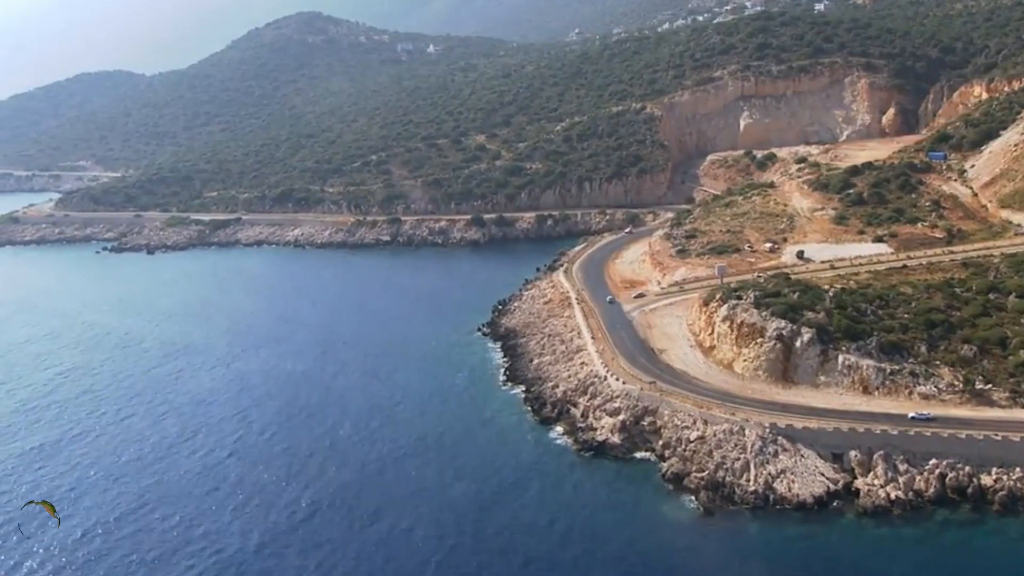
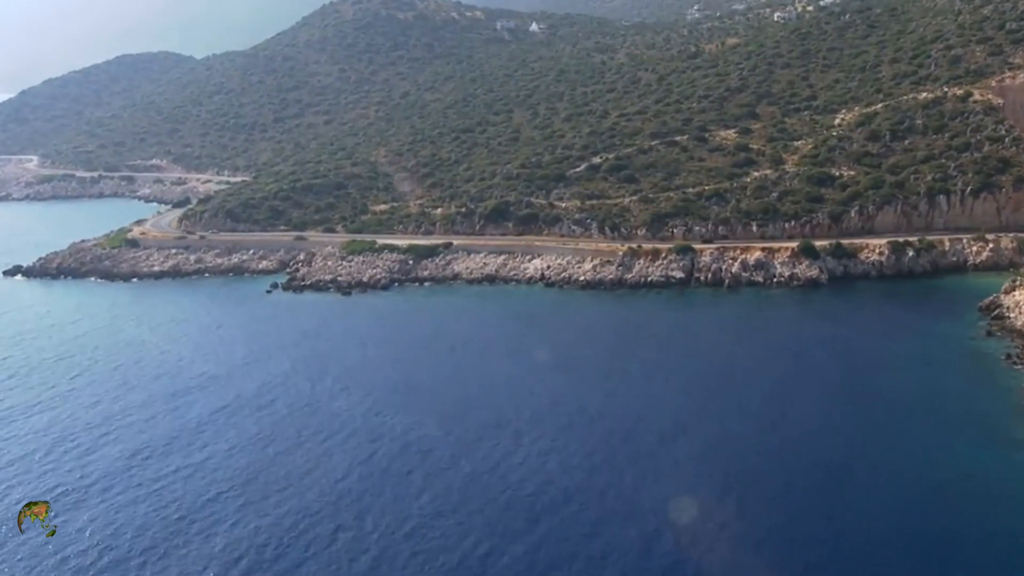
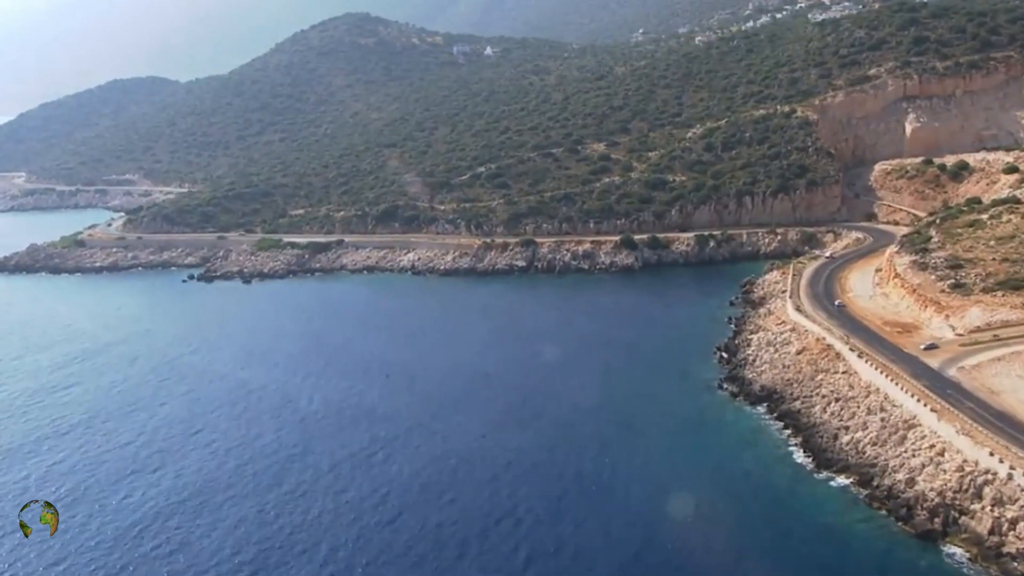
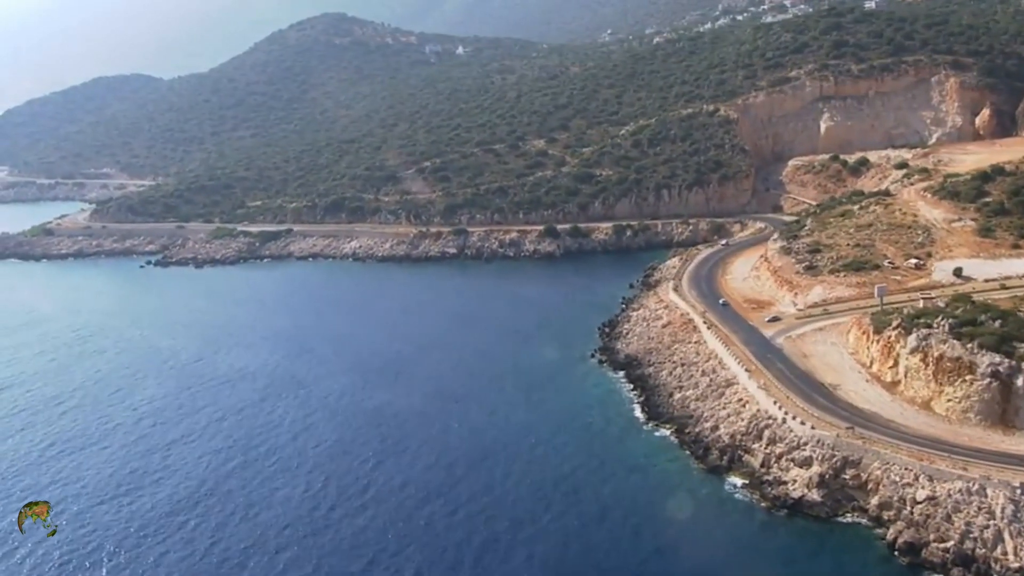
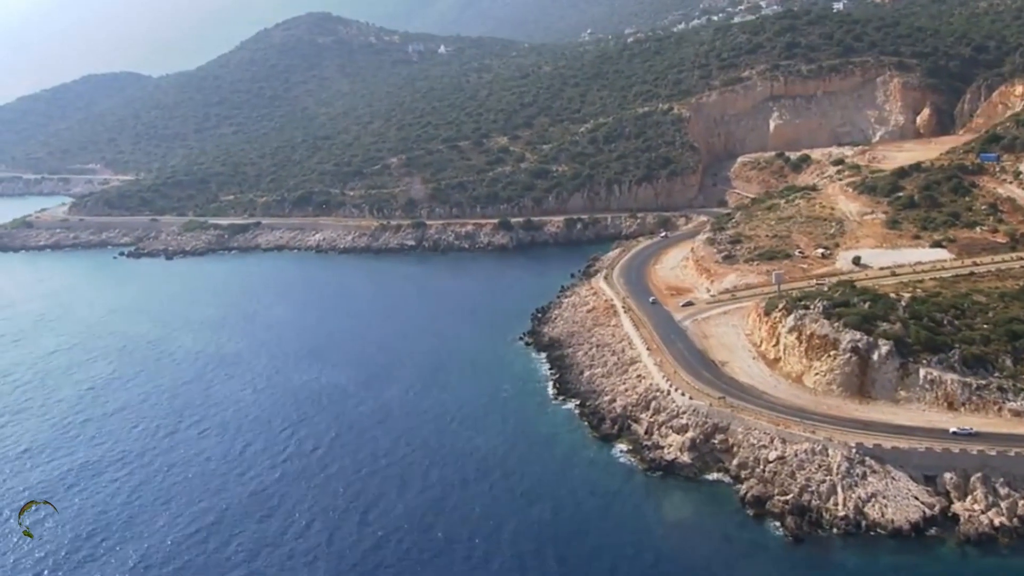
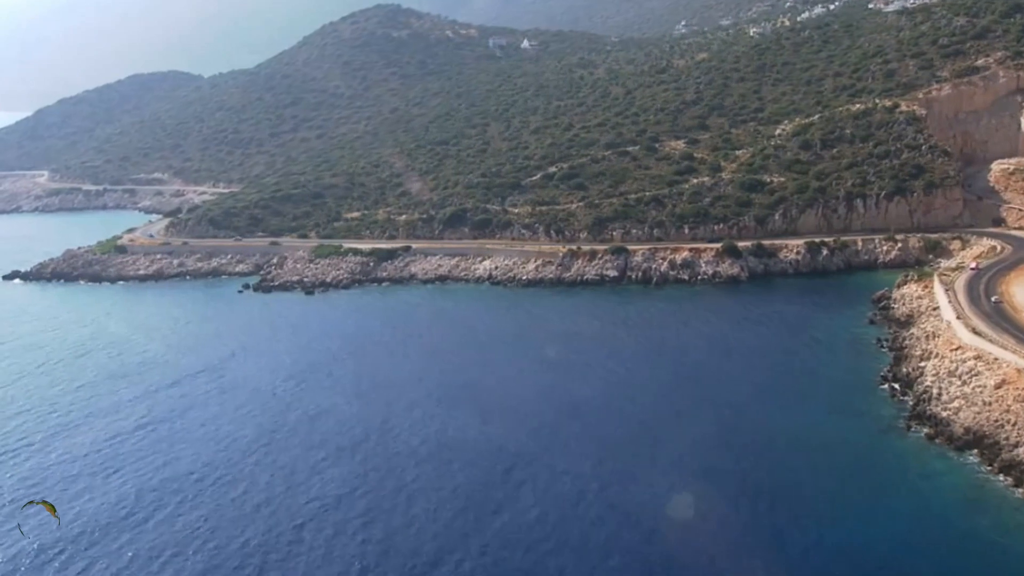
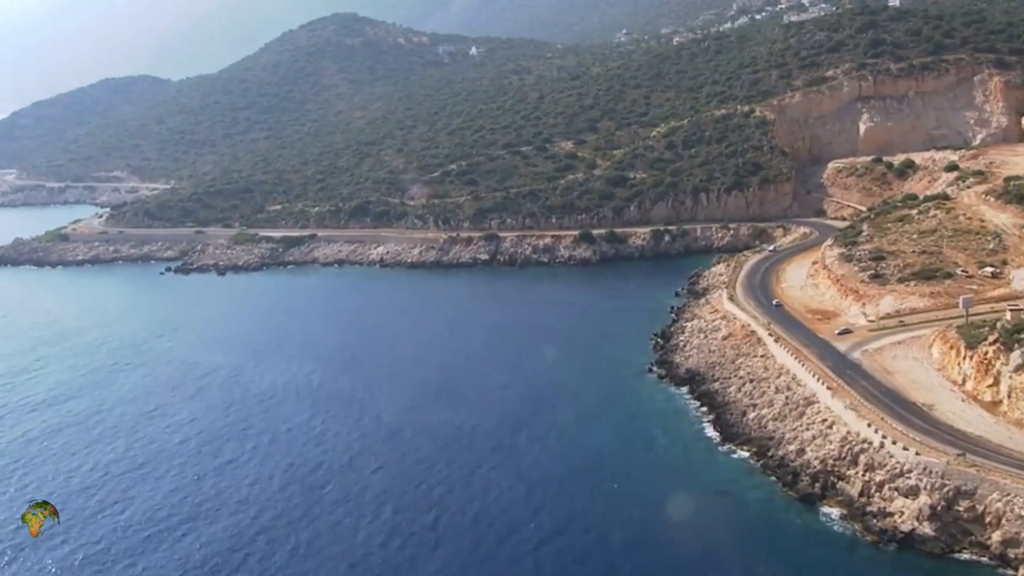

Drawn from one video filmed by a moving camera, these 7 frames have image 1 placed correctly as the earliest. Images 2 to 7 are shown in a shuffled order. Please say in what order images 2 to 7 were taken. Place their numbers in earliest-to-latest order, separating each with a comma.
5, 4, 7, 3, 6, 2
